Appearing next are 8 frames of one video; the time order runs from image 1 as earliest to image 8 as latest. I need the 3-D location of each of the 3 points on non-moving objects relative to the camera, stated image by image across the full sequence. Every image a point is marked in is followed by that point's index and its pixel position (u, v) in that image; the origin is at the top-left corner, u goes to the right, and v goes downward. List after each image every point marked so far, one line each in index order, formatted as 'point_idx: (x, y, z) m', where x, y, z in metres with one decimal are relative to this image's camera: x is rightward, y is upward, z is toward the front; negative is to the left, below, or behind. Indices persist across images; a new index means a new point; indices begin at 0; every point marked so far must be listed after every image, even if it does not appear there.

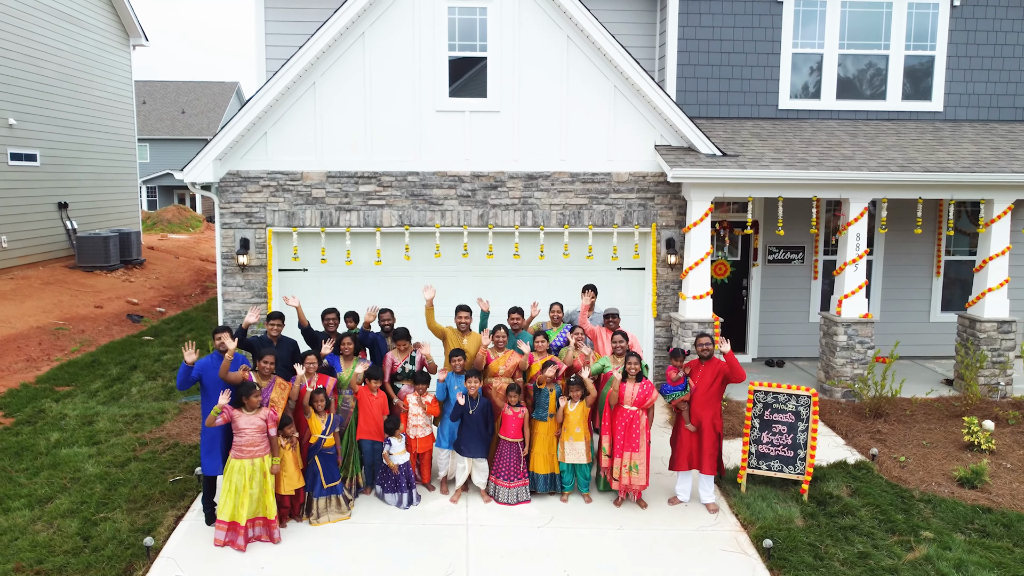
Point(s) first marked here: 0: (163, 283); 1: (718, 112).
0: (-5.6, +0.1, +16.1) m
1: (+2.0, +1.7, +9.9) m
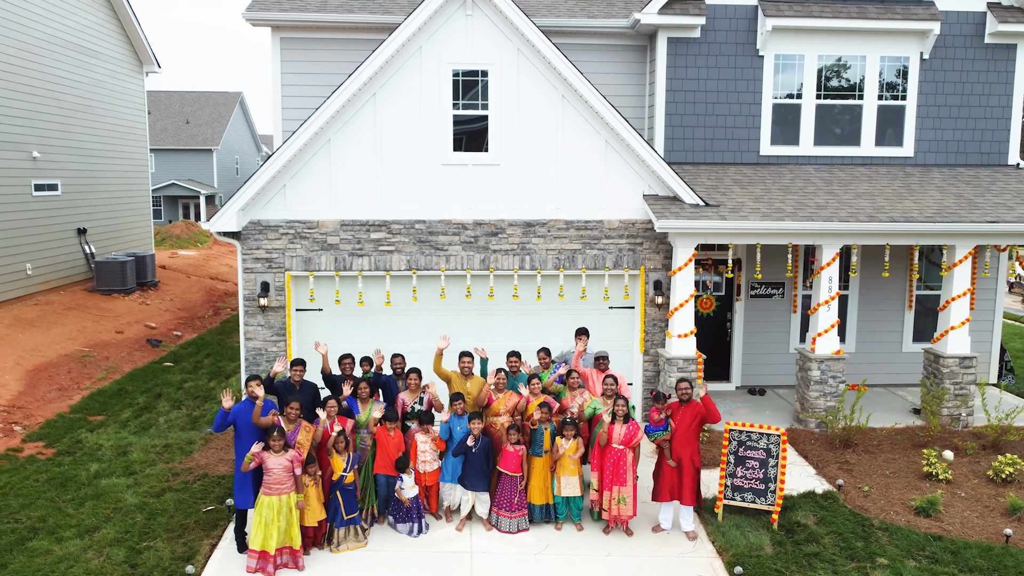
0: (-5.6, -0.3, +16.9) m
1: (+2.0, +1.4, +10.6) m
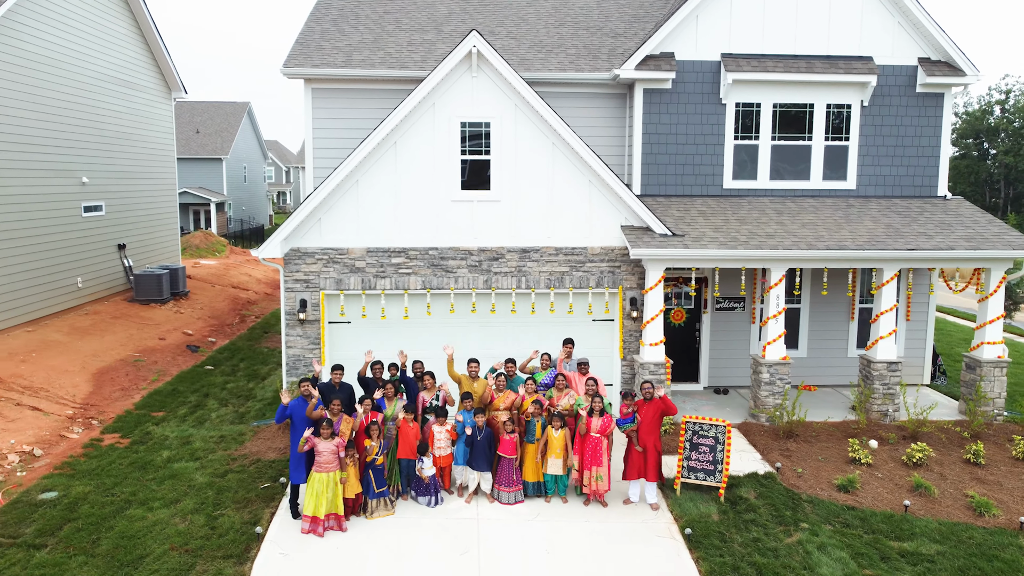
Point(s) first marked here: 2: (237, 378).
0: (-5.6, -0.5, +18.6) m
1: (+2.0, +1.2, +12.3) m
2: (-3.7, -1.2, +13.7) m
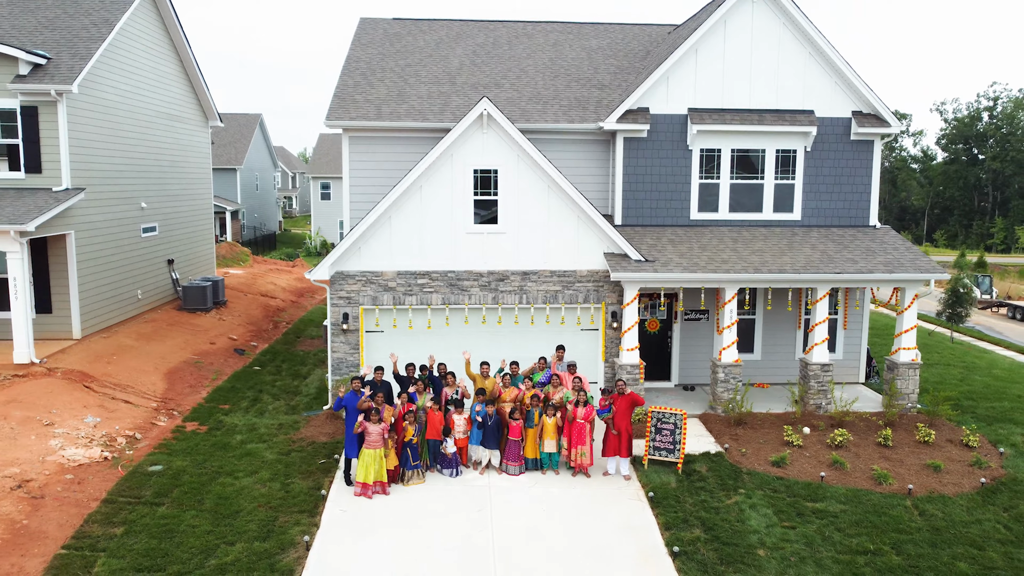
0: (-5.6, -0.7, +21.1) m
1: (+2.0, +1.0, +14.8) m
2: (-3.7, -1.4, +16.2) m
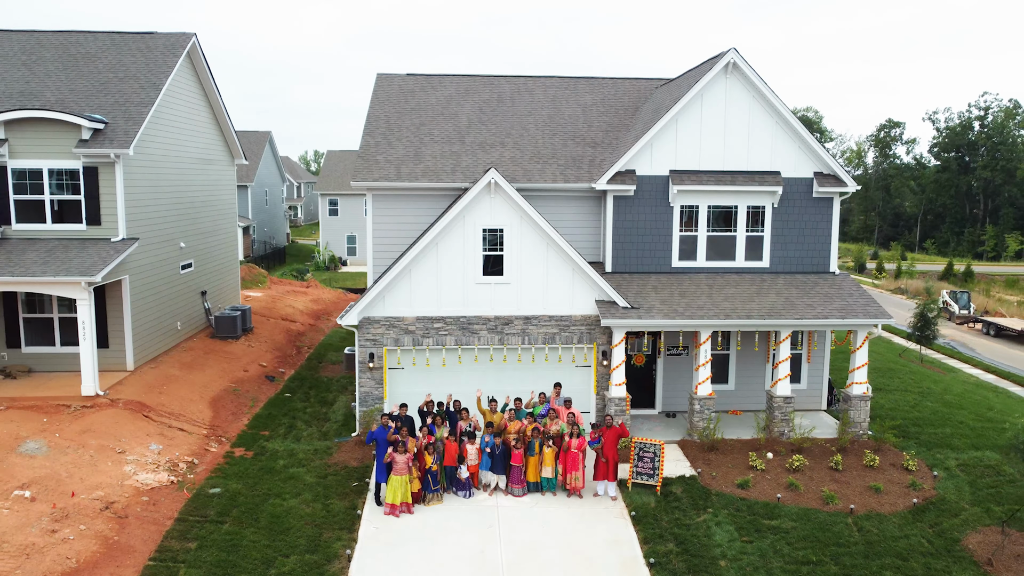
0: (-5.5, -1.3, +23.2) m
1: (+2.1, +0.3, +16.9) m
2: (-3.6, -2.1, +18.3) m
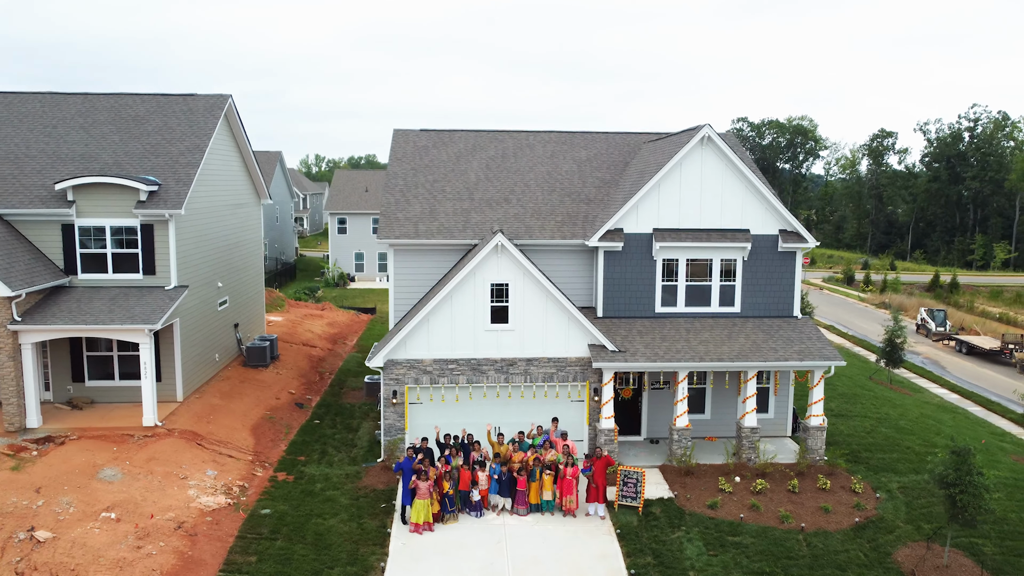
0: (-5.5, -2.1, +25.6) m
1: (+2.2, -0.5, +19.4) m
2: (-3.6, -2.9, +20.7) m
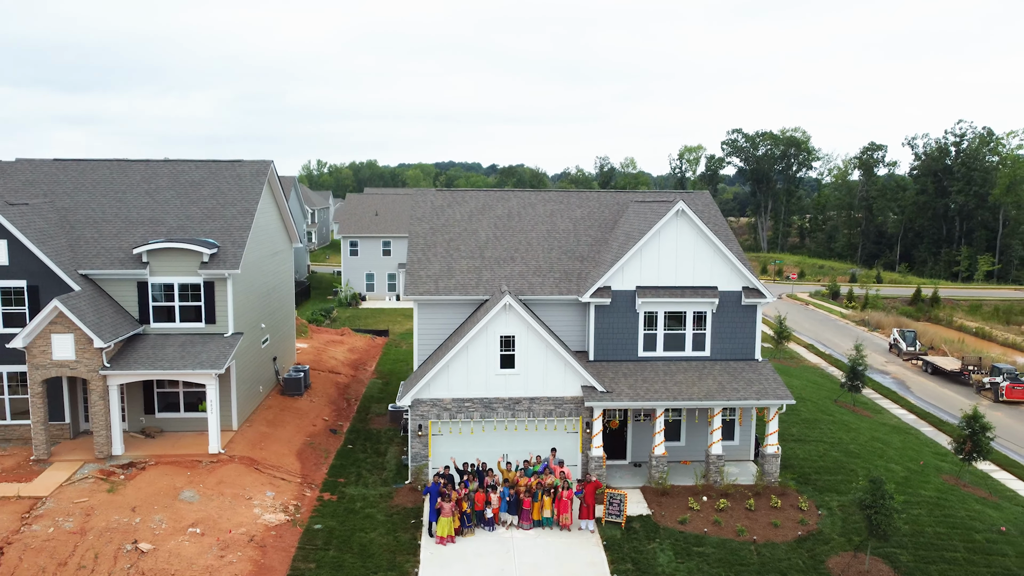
0: (-5.3, -3.2, +29.2) m
1: (+2.3, -1.6, +23.0) m
2: (-3.4, -4.0, +24.3) m
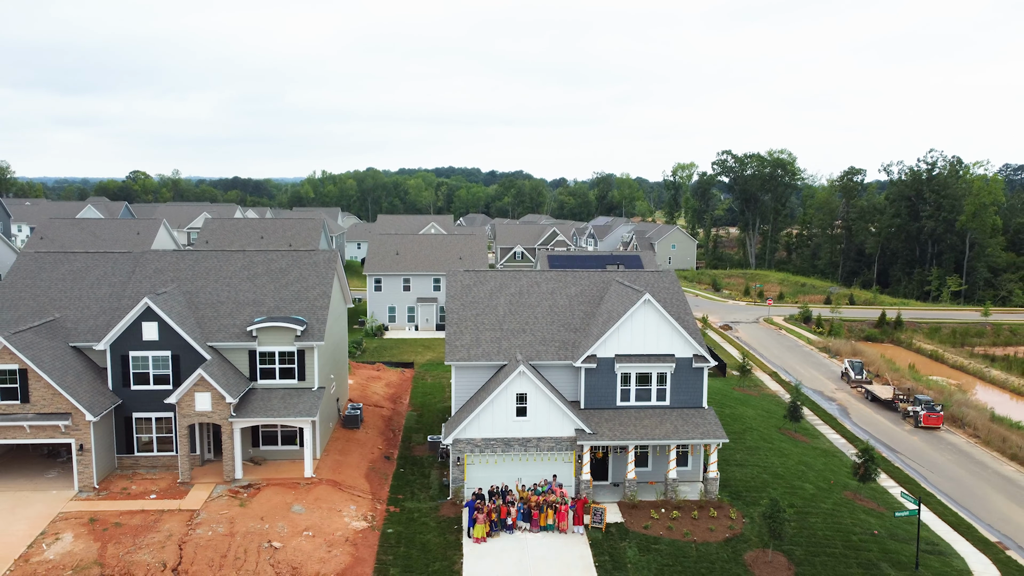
0: (-5.0, -5.3, +37.5) m
1: (+2.6, -3.7, +31.3) m
2: (-3.1, -6.1, +32.6) m
